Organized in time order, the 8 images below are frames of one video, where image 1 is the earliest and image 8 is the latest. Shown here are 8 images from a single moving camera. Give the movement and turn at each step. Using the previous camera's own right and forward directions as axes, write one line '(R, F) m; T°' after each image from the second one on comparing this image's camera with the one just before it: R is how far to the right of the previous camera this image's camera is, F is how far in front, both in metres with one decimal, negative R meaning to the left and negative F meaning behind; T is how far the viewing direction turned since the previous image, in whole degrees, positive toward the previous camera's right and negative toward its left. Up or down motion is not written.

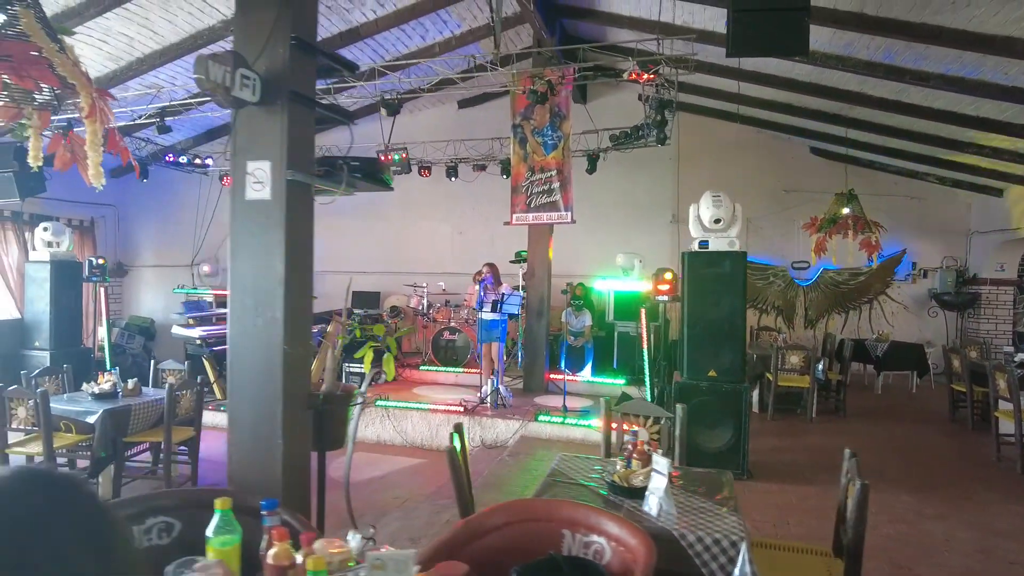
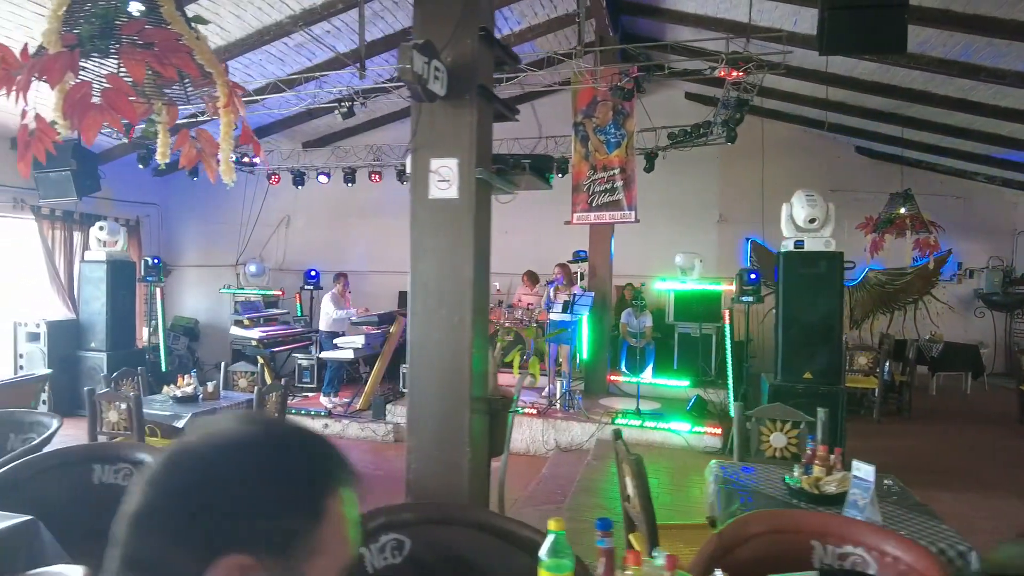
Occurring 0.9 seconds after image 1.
(-0.7, +0.1) m; 0°
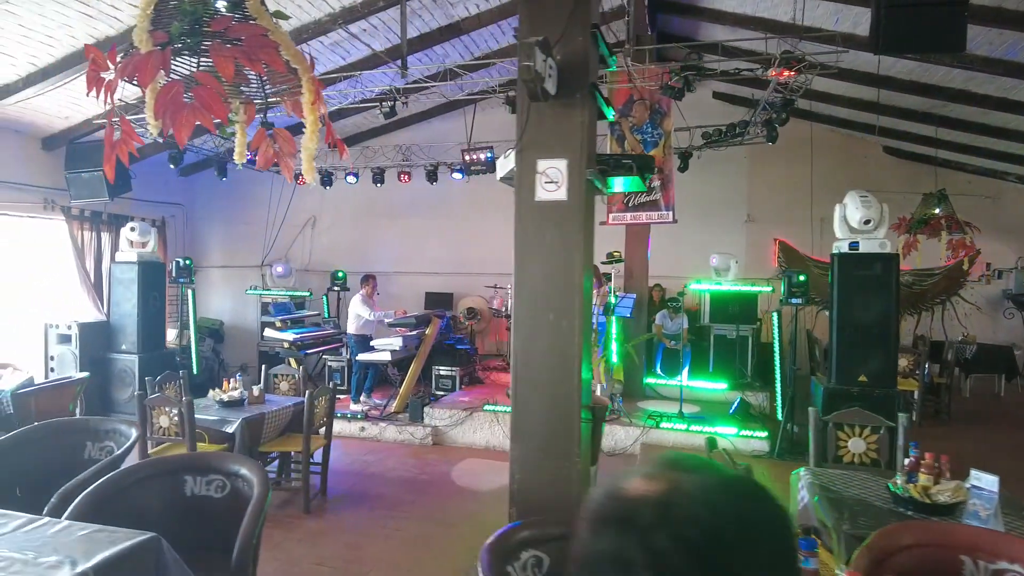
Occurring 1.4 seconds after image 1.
(-0.4, +0.1) m; 0°
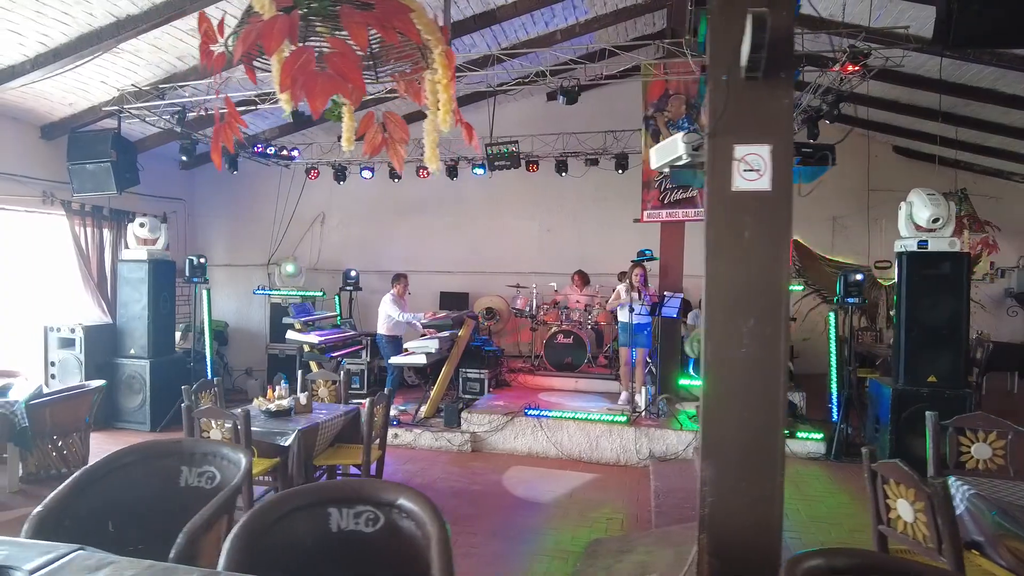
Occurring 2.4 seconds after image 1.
(-0.7, +0.3) m; +3°
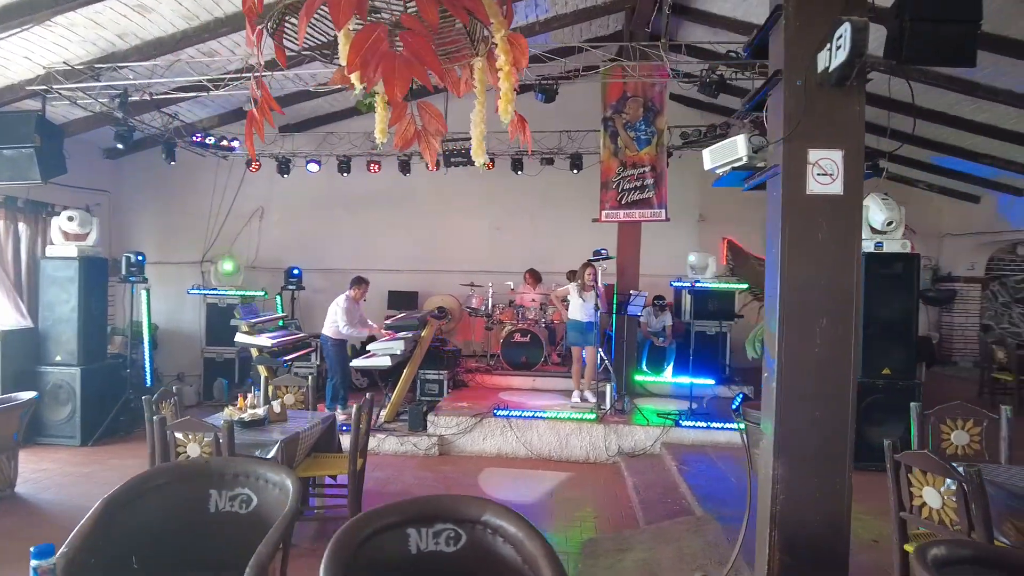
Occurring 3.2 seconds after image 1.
(-0.6, +0.1) m; +8°
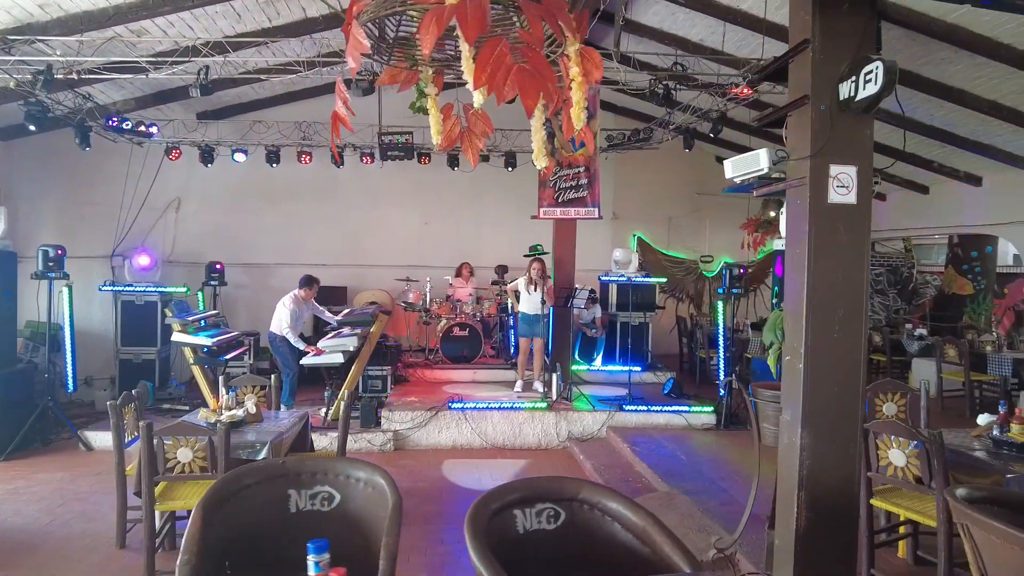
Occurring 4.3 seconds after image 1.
(-0.7, -0.1) m; +11°
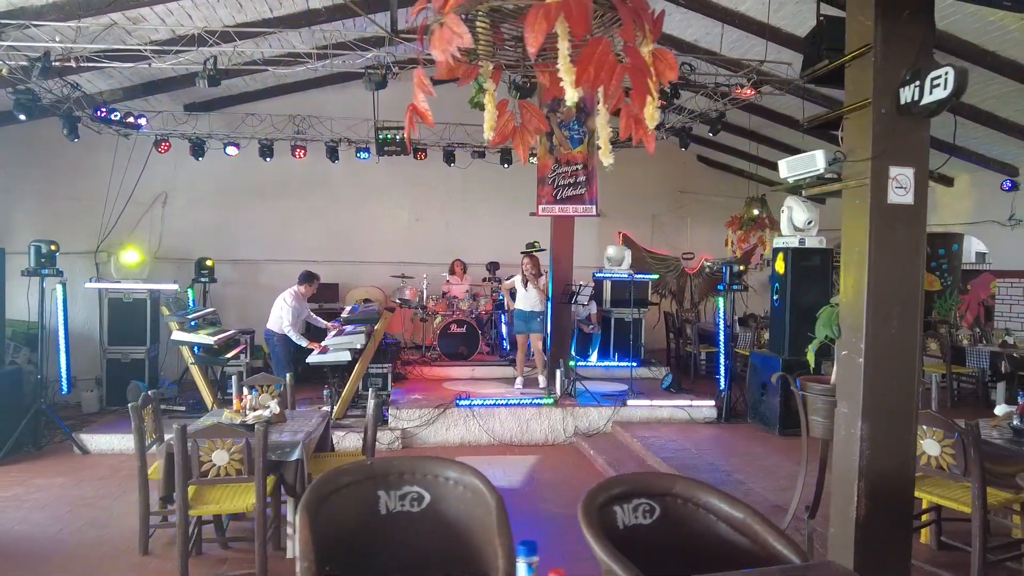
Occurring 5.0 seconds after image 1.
(-0.5, 0.0) m; +4°
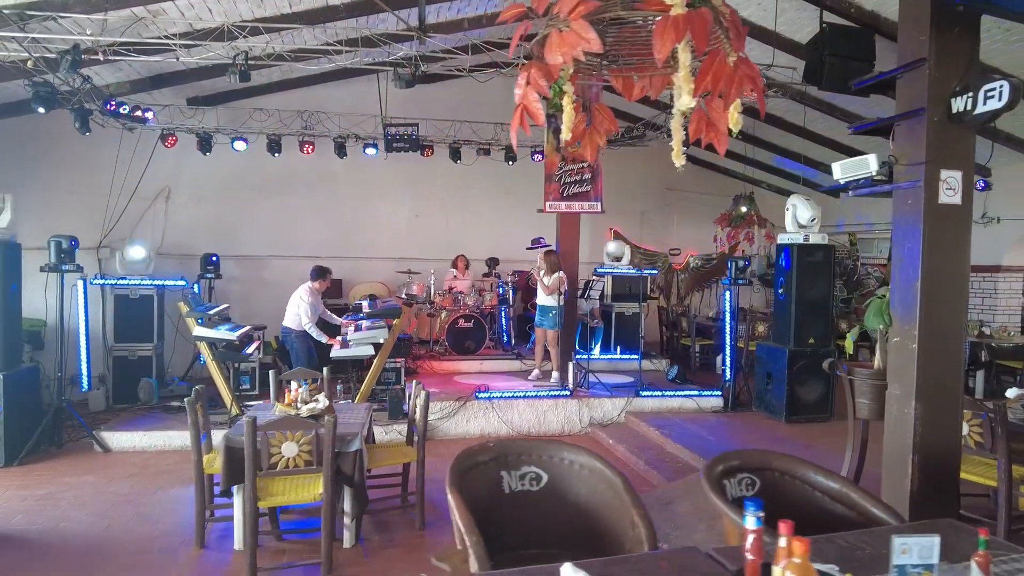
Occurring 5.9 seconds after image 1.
(-0.6, -0.1) m; +3°
